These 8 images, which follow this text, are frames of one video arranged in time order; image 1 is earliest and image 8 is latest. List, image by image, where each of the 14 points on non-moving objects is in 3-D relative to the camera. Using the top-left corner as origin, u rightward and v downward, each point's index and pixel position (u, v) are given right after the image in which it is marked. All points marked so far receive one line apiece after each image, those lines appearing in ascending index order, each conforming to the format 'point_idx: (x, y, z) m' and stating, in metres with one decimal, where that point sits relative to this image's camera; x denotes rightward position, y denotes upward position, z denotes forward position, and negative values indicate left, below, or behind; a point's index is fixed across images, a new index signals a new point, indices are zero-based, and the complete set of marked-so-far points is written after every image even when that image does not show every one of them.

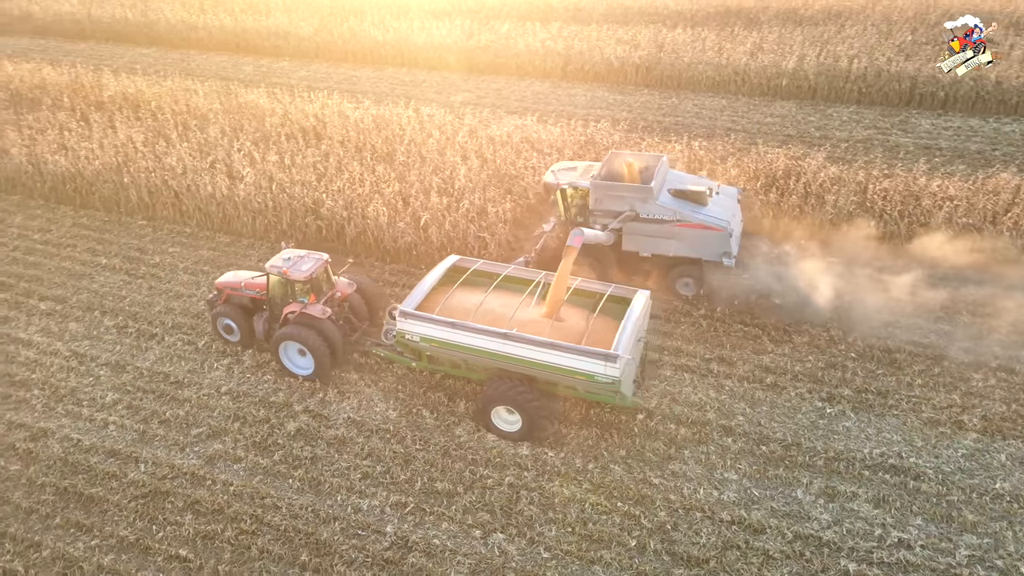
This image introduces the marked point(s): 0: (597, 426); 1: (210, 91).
0: (+0.8, -1.4, +7.5) m
1: (-6.2, +4.0, +15.2) m
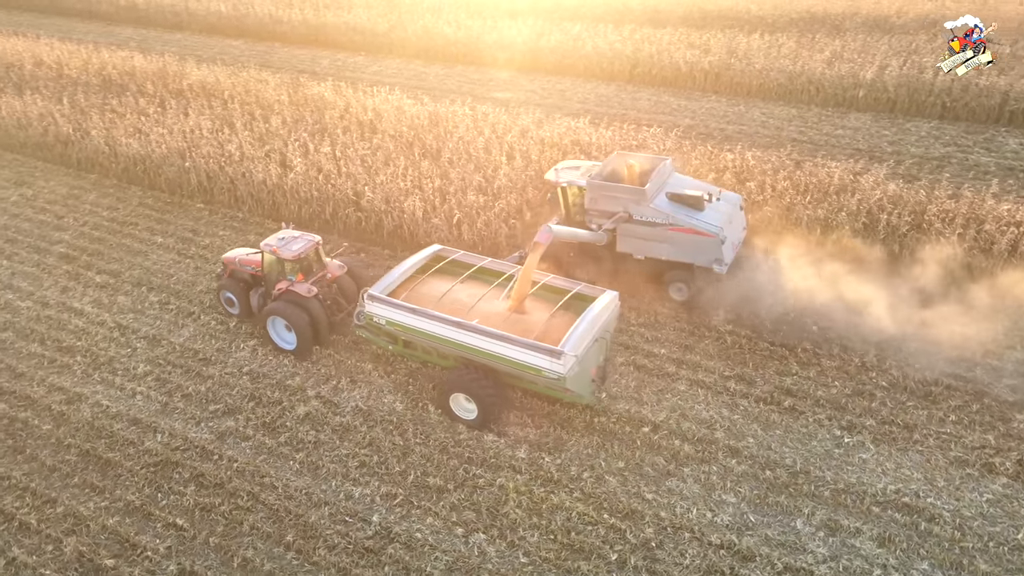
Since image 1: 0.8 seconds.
0: (+0.9, -1.5, +7.4) m
1: (-5.0, +4.4, +15.8) m
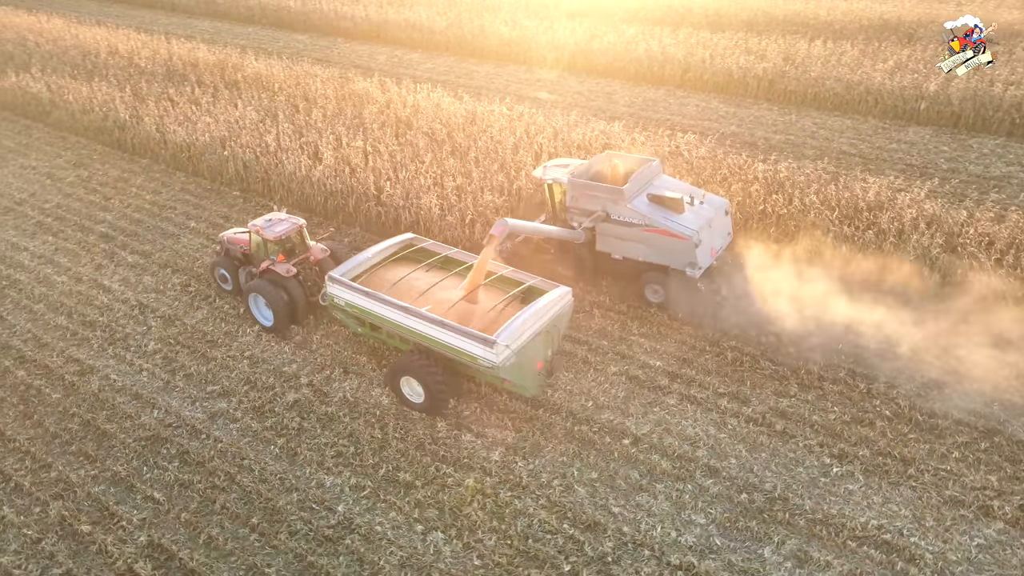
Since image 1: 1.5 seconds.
0: (+0.6, -1.5, +7.3) m
1: (-4.0, +4.6, +16.2) m
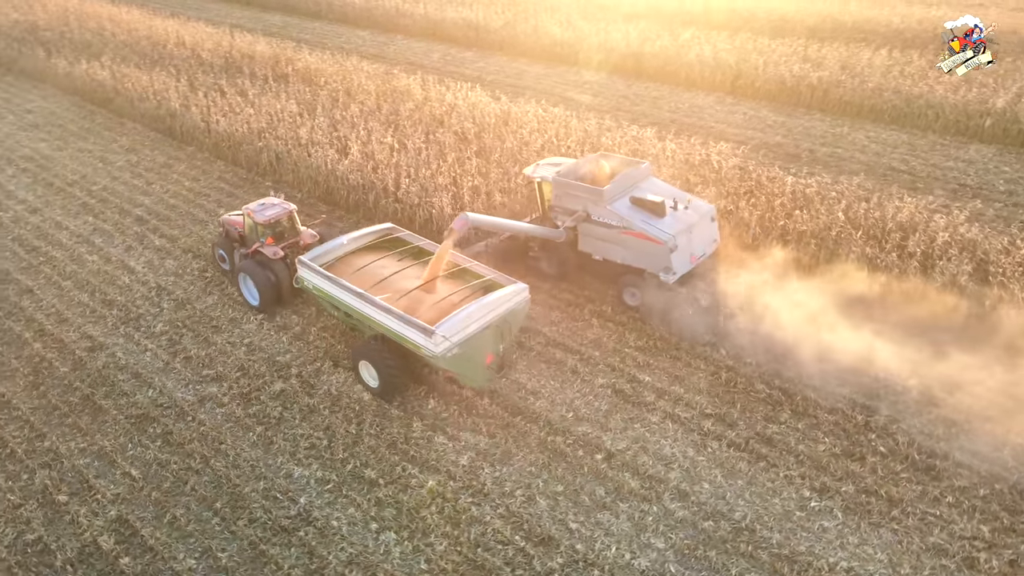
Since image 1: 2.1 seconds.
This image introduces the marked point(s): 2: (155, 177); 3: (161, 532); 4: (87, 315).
0: (+0.3, -1.6, +7.1) m
1: (-3.0, +4.8, +16.5) m
2: (-6.3, +2.0, +13.0) m
3: (-3.1, -2.1, +6.4) m
4: (-5.4, -0.3, +9.3) m
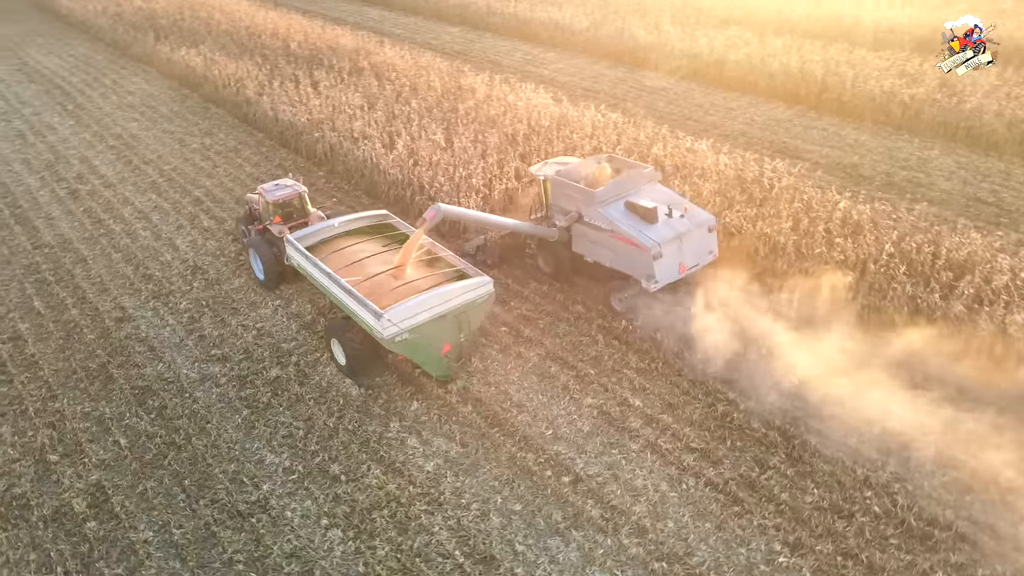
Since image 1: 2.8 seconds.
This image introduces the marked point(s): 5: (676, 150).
0: (0.0, -1.7, +7.0) m
1: (-1.4, +4.9, +16.6) m
2: (-5.4, +2.4, +13.7) m
3: (-3.5, -1.9, +6.7) m
4: (-5.2, 0.0, +9.9) m
5: (+2.7, +2.3, +12.1) m
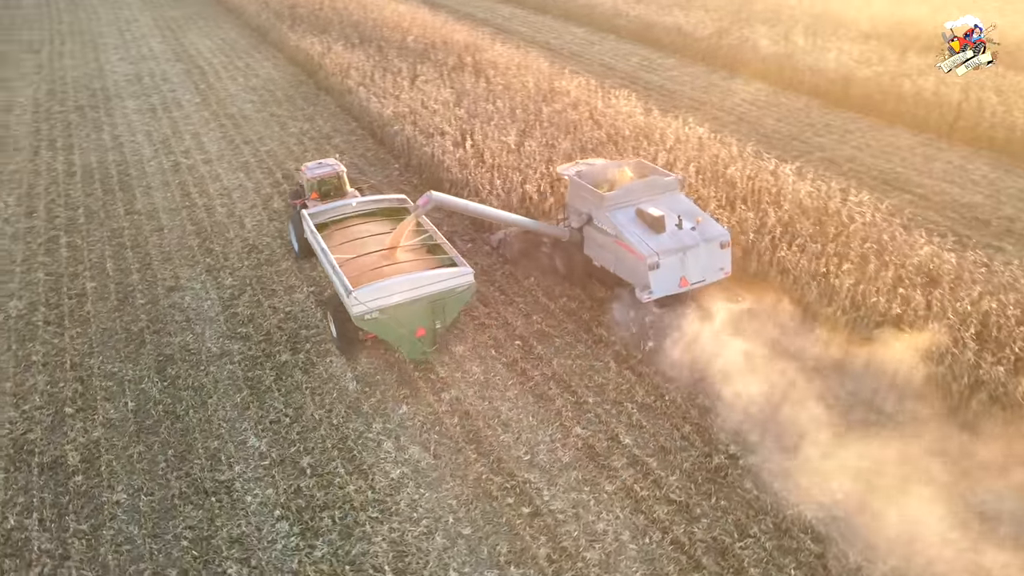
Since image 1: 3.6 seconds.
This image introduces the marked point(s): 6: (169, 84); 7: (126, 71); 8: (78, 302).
0: (-0.3, -1.9, +6.7) m
1: (+0.8, +4.8, +16.4) m
2: (-3.9, +2.8, +14.3) m
3: (-3.8, -1.7, +7.1) m
4: (-4.7, +0.4, +10.6) m
5: (+3.7, +1.8, +11.2) m
6: (-8.6, +5.1, +18.4) m
7: (-10.3, +5.8, +19.6) m
8: (-5.7, -0.2, +9.6) m
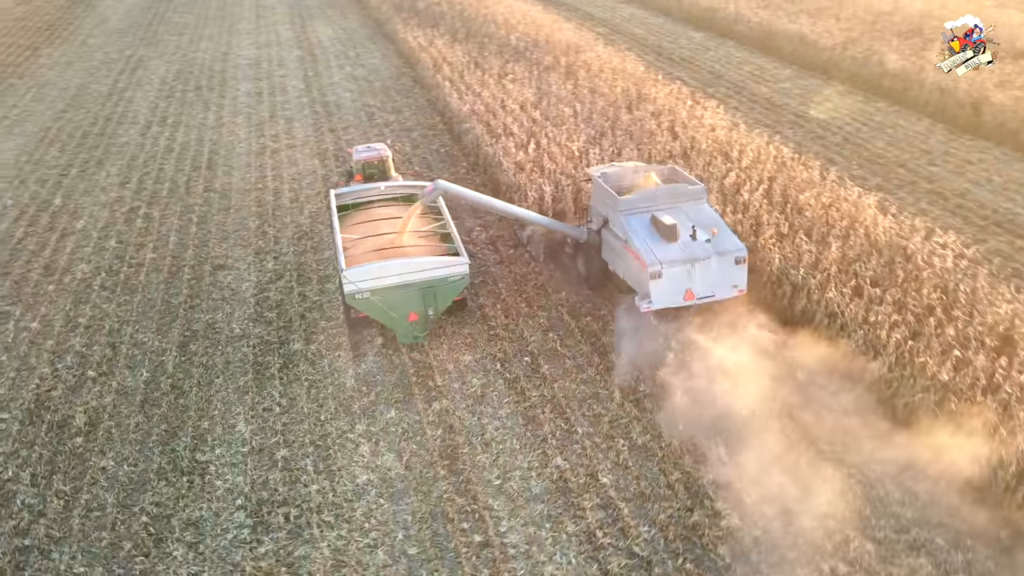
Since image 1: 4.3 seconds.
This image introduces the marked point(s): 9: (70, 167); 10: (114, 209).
0: (-0.7, -2.0, +6.4) m
1: (+2.8, +4.5, +15.7) m
2: (-2.4, +3.0, +14.5) m
3: (-4.0, -1.4, +7.4) m
4: (-4.0, +0.7, +11.0) m
5: (+4.4, +1.2, +10.1) m
6: (-6.0, +5.8, +19.4) m
7: (-7.4, +6.6, +20.8) m
8: (-5.3, +0.2, +10.2) m
9: (-8.3, +2.3, +13.8) m
10: (-6.5, +1.3, +12.0) m
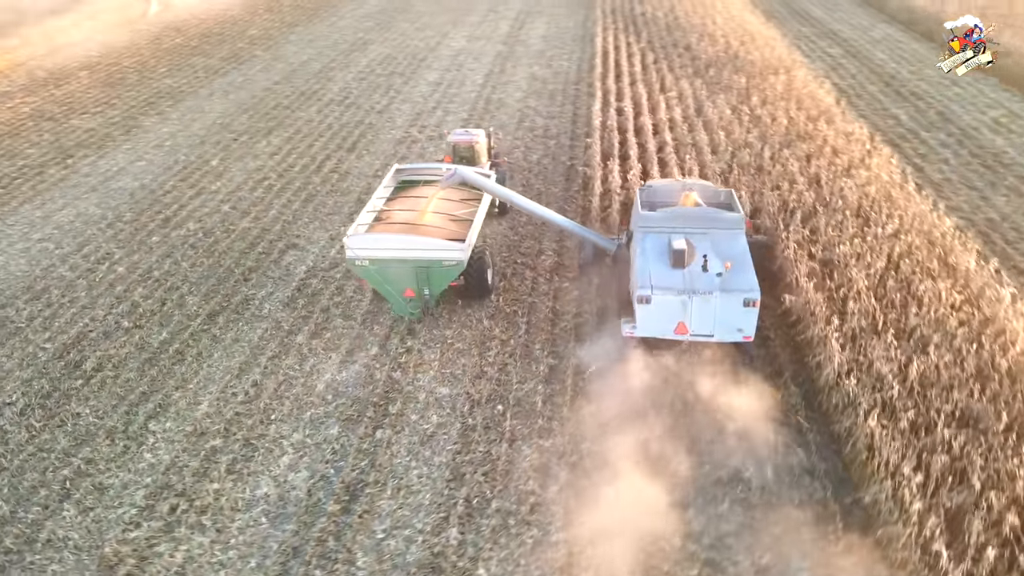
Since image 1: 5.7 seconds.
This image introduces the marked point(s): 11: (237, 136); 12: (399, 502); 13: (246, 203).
0: (-1.7, -2.1, +6.0) m
1: (+5.8, +3.2, +13.4) m
2: (+0.3, +2.8, +14.0) m
3: (-4.4, -1.0, +8.0) m
4: (-2.8, +1.0, +11.3) m
5: (+4.8, -0.1, +7.7) m
6: (-1.0, +6.0, +19.7) m
7: (-1.6, +7.1, +21.5) m
8: (-4.3, +0.8, +11.0) m
9: (-5.6, +3.2, +15.3) m
10: (-4.7, +2.0, +13.1) m
11: (-5.7, +3.1, +15.2) m
12: (-1.0, -1.9, +6.4) m
13: (-4.4, +1.4, +12.1) m
